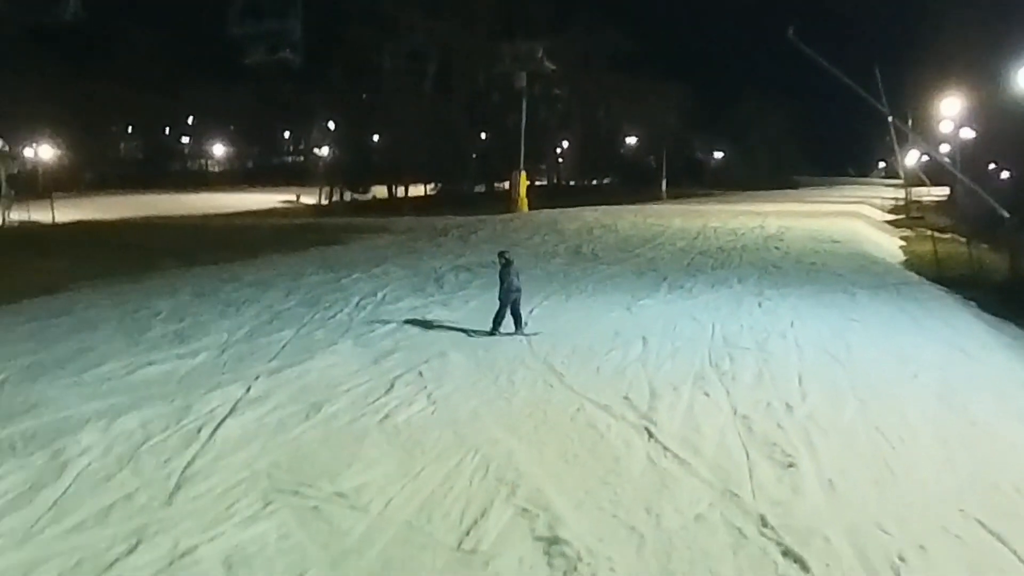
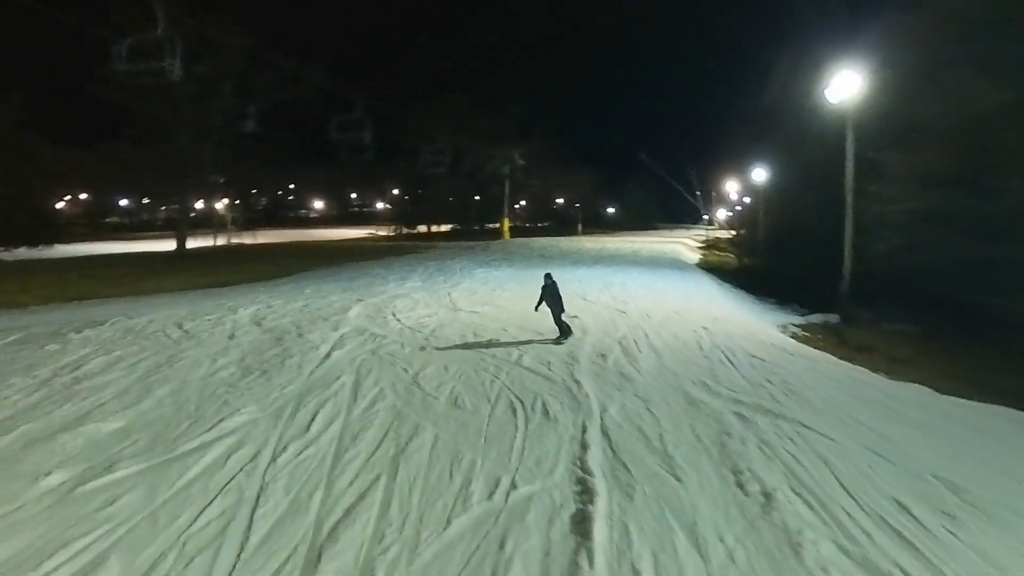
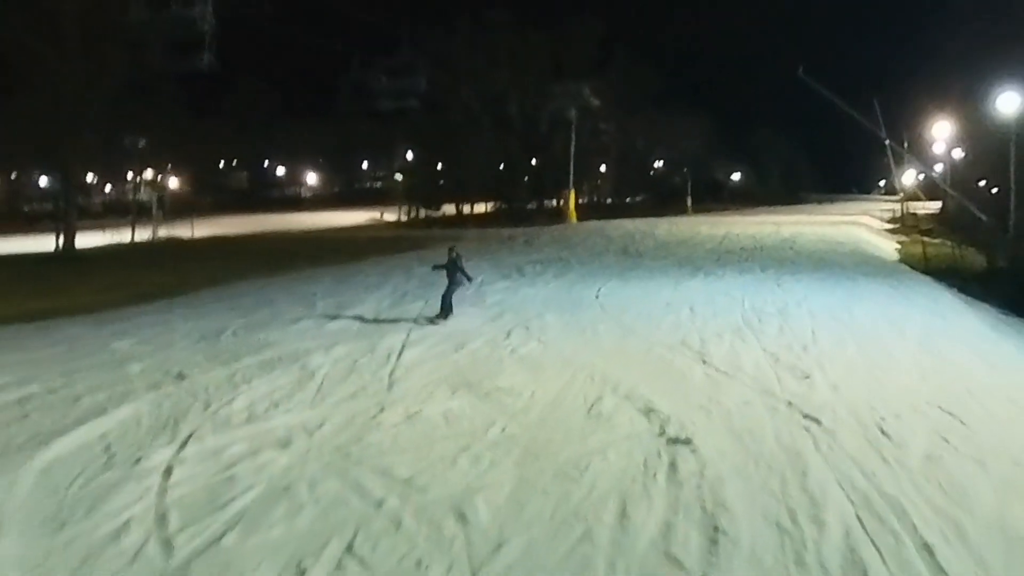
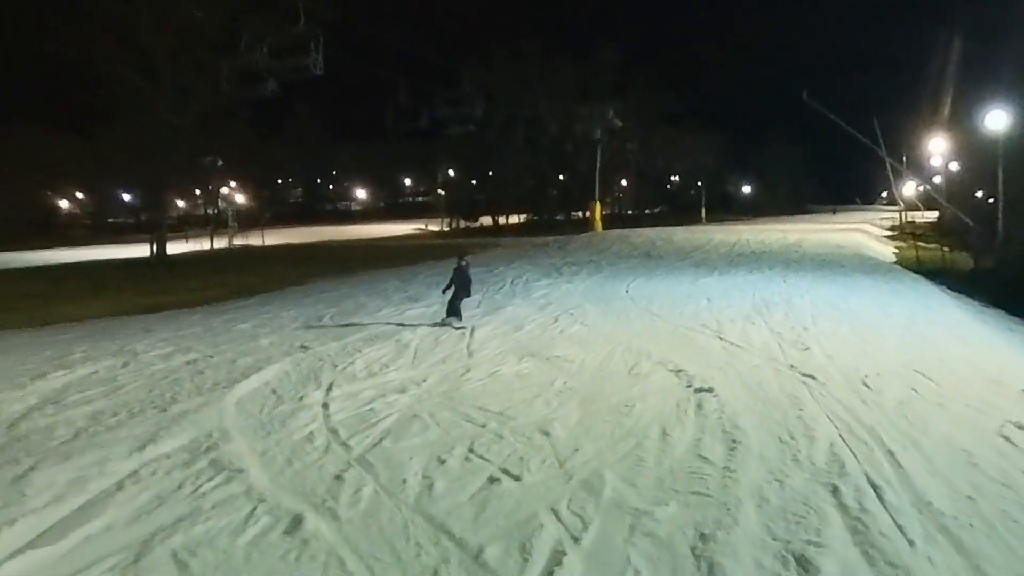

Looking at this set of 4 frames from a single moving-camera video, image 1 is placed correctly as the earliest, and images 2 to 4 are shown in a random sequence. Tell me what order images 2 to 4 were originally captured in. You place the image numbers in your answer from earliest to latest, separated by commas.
3, 4, 2
